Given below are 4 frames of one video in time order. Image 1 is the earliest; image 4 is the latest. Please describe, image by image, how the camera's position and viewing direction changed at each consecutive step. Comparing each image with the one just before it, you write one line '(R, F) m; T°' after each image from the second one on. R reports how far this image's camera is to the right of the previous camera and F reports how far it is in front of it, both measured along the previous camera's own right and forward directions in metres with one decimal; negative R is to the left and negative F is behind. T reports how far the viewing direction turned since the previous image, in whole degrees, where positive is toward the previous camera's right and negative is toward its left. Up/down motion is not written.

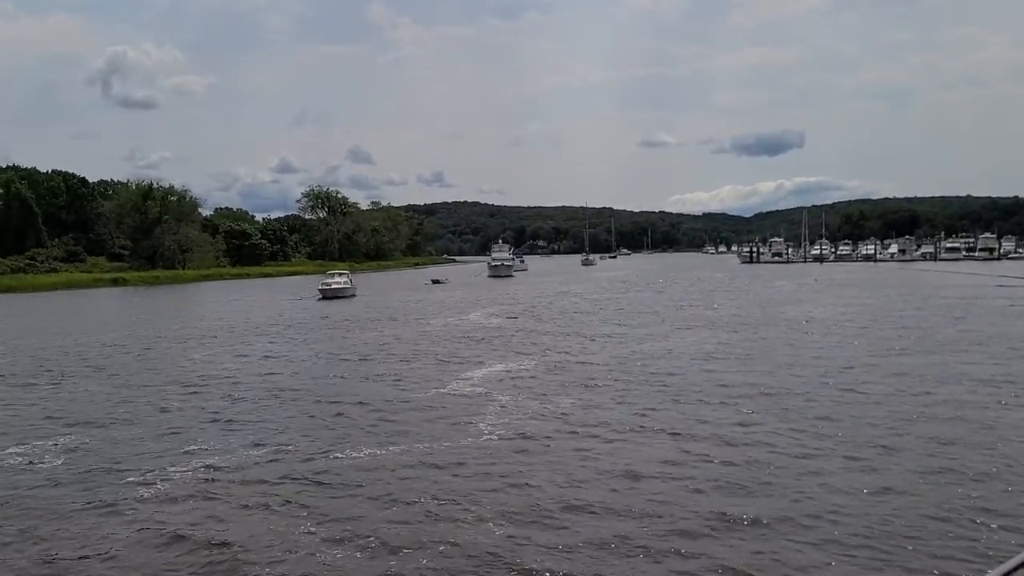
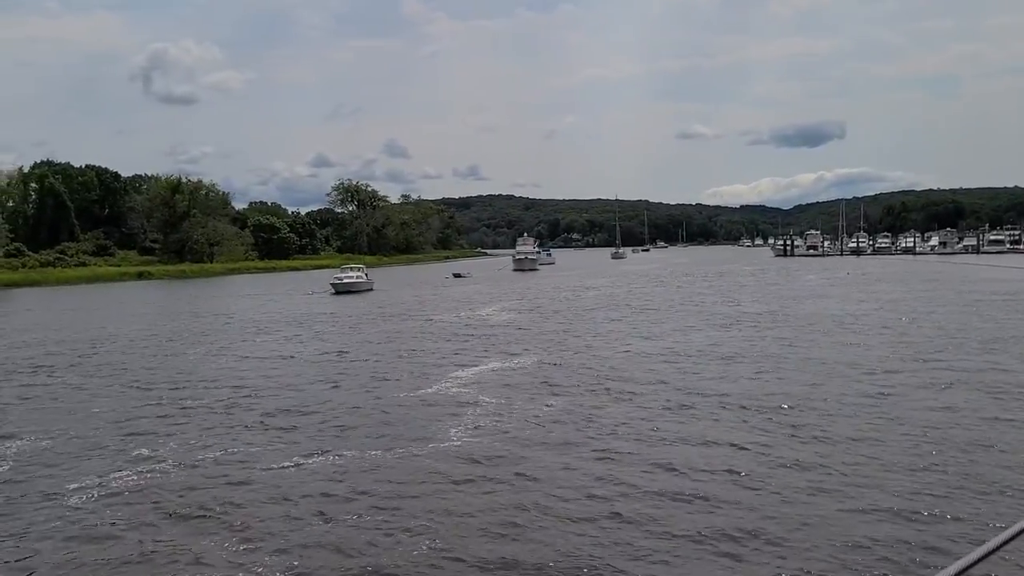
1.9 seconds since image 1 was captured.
(+1.0, +0.9) m; -2°
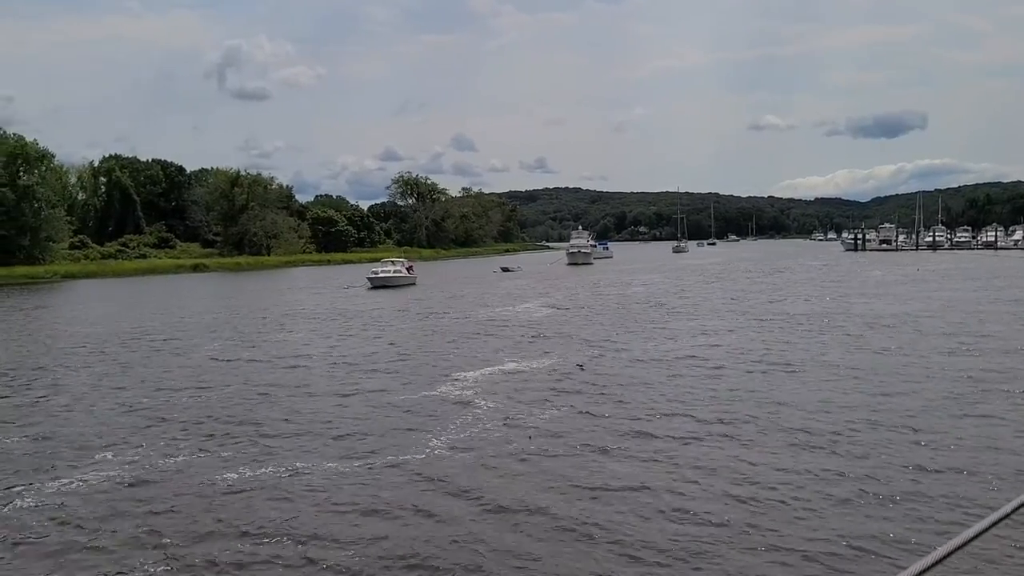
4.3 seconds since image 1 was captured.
(+1.3, +1.3) m; -4°
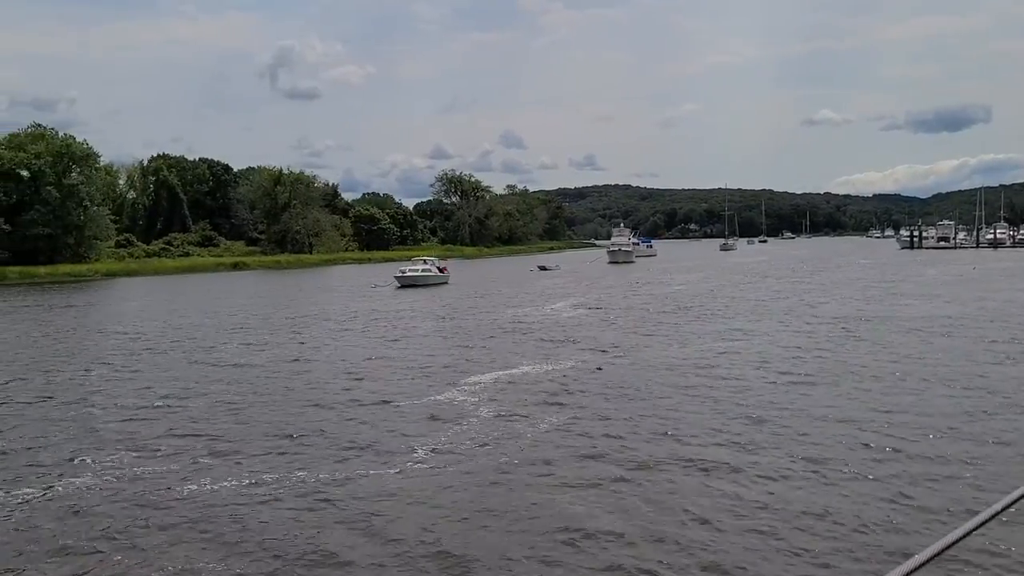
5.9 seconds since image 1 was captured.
(+0.9, +1.1) m; -3°
